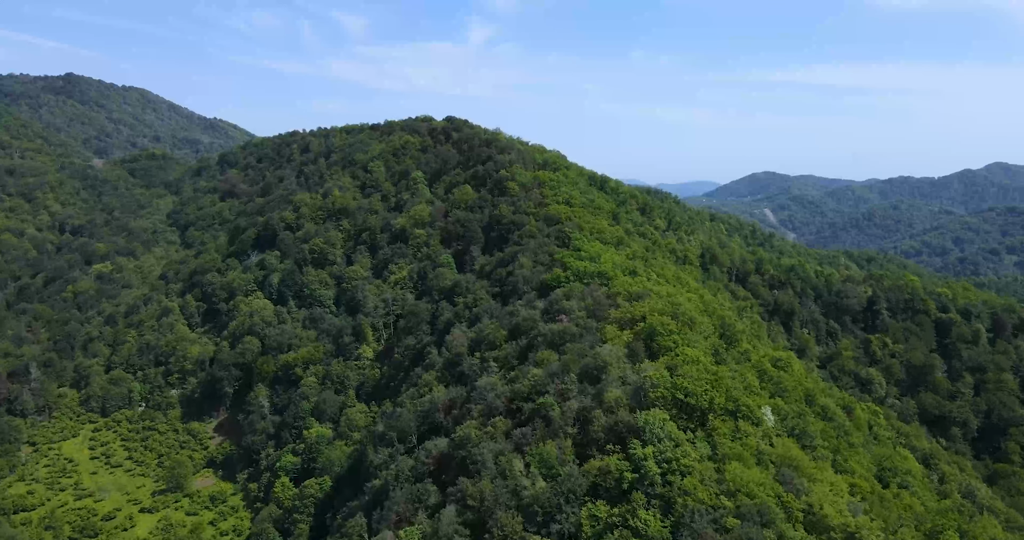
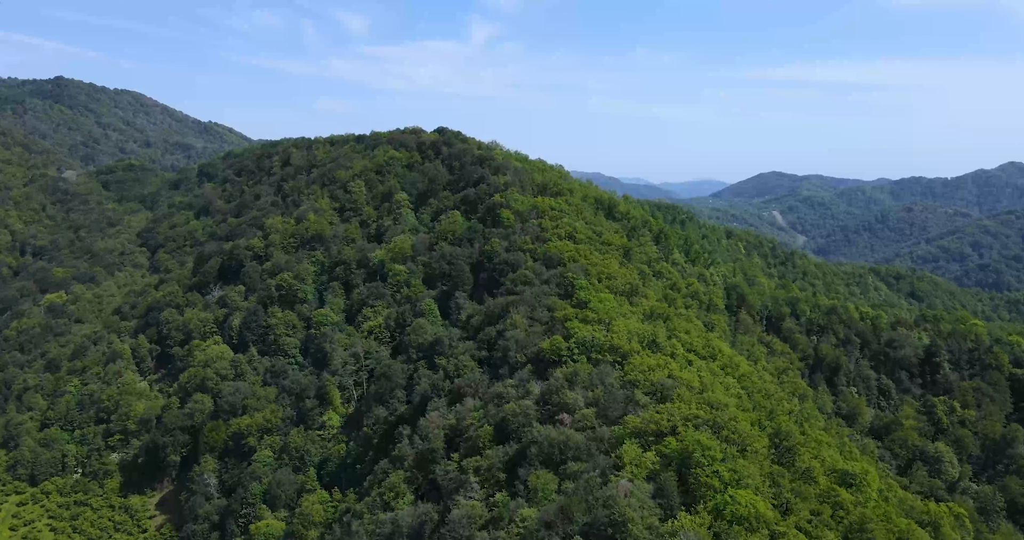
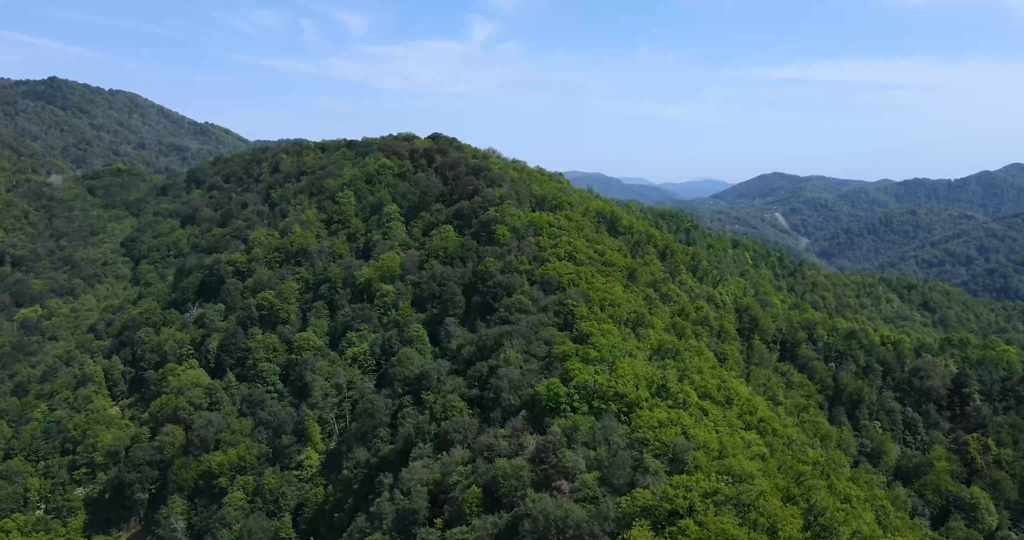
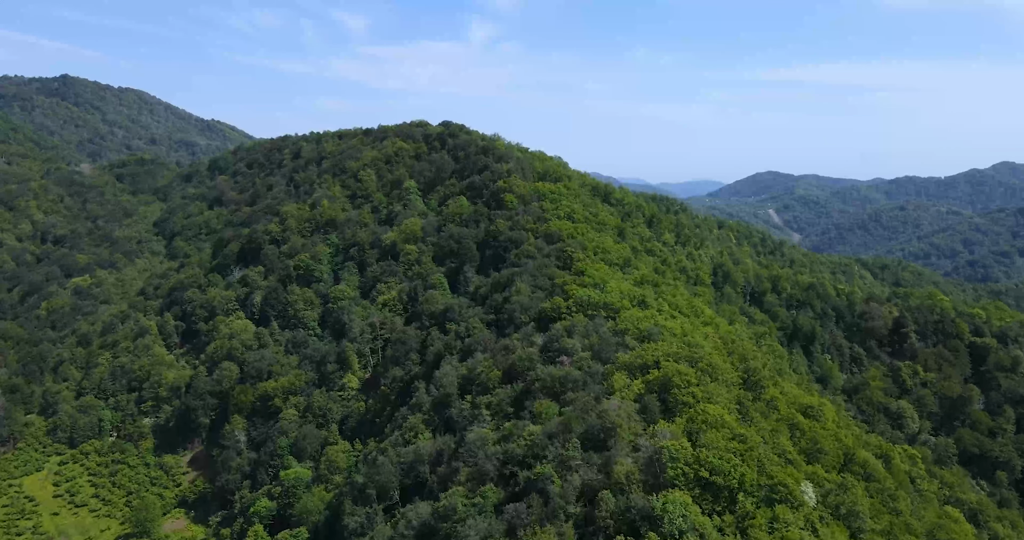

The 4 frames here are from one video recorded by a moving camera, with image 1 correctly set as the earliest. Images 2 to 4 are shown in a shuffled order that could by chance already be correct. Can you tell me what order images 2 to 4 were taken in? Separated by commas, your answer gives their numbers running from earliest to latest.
4, 2, 3
